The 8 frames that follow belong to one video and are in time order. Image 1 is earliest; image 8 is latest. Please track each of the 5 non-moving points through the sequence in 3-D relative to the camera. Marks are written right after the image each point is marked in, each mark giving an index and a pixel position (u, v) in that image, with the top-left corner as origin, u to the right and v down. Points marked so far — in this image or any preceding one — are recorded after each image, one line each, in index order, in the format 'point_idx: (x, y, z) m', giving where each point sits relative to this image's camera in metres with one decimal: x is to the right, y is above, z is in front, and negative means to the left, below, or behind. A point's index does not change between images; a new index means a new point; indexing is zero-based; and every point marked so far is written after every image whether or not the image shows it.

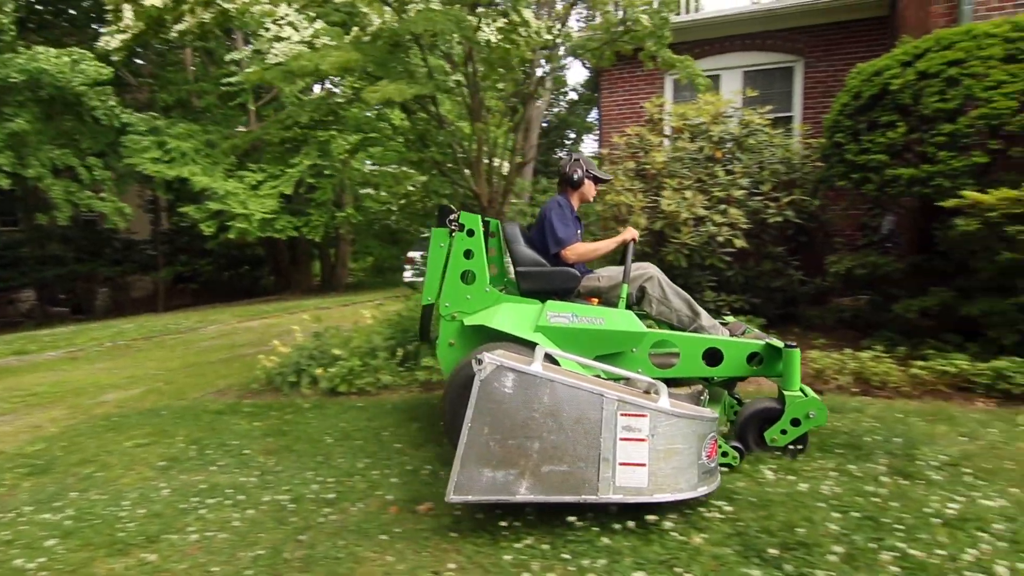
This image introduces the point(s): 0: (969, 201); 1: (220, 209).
0: (+3.9, +0.7, +4.8) m
1: (-6.5, +1.8, +12.4) m
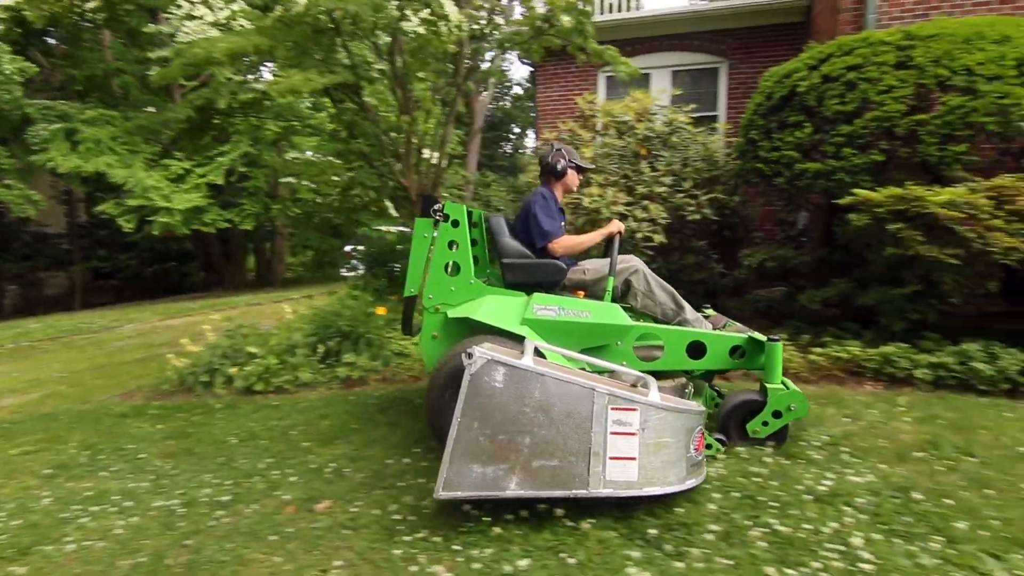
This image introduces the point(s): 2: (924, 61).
0: (+3.2, +0.8, +5.1) m
1: (-7.9, +1.8, +11.7) m
2: (+4.3, +2.4, +5.8) m
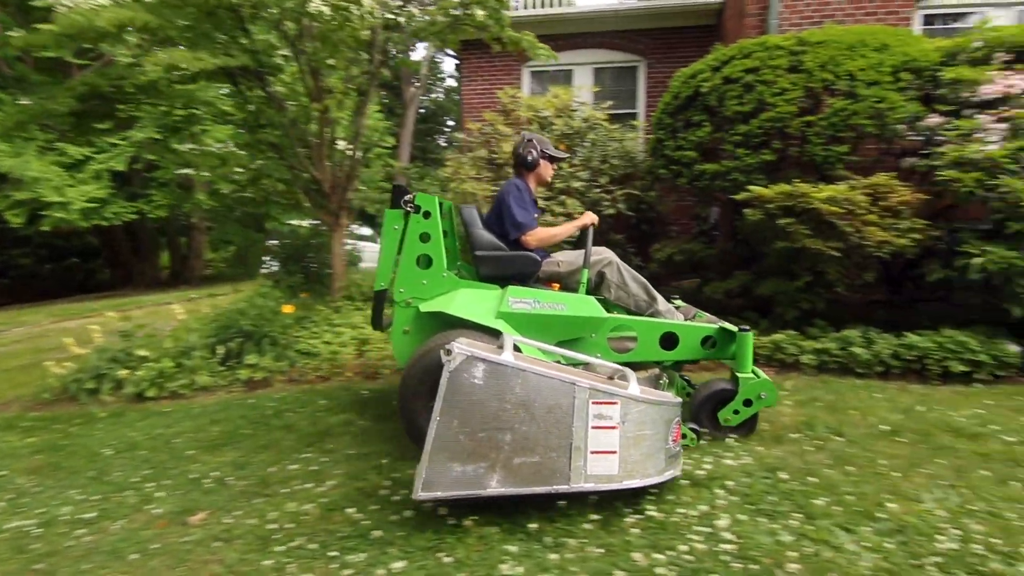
0: (+2.3, +0.9, +5.3) m
1: (-9.4, +1.8, +10.7) m
2: (+3.3, +2.5, +6.2) m
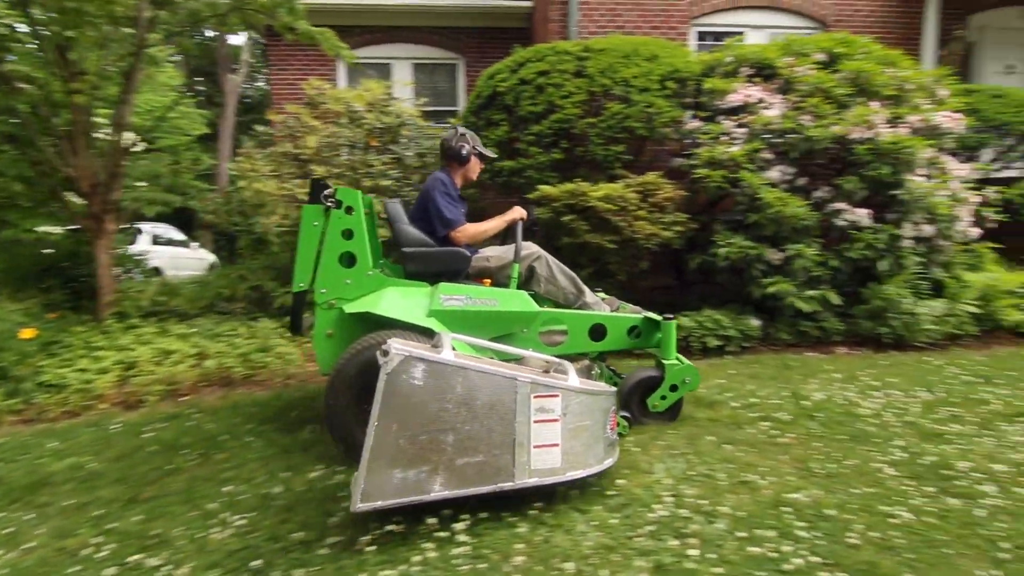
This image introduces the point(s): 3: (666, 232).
0: (+0.3, +1.0, +5.6) m
1: (-12.5, +1.3, +7.7) m
2: (+1.0, +2.6, +6.6) m
3: (+1.6, +0.6, +5.7) m
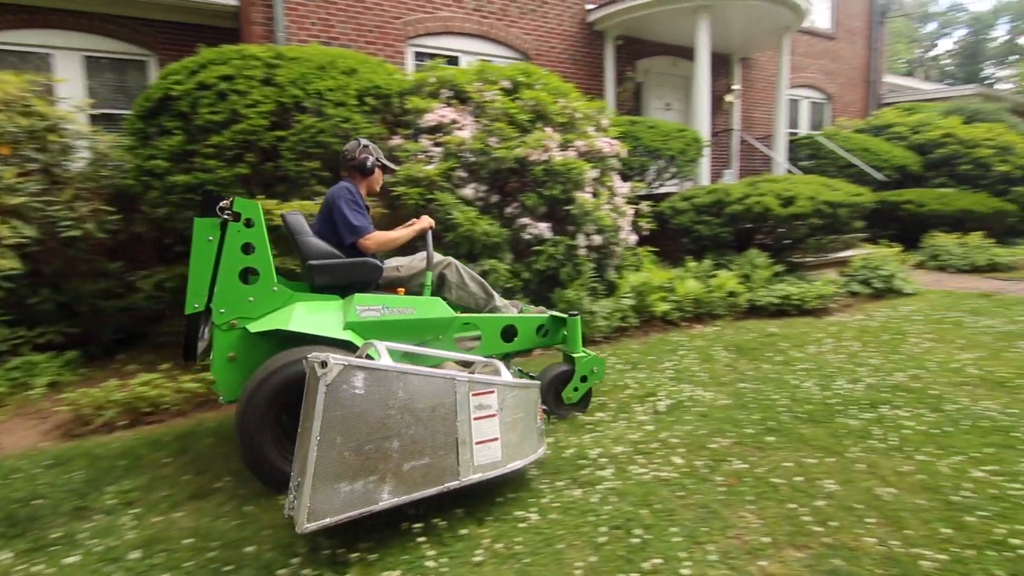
0: (-2.6, +0.7, +4.9) m
1: (-15.2, 0.0, +1.9) m
2: (-2.5, +2.3, +6.1) m
3: (-1.5, +0.4, +5.5) m
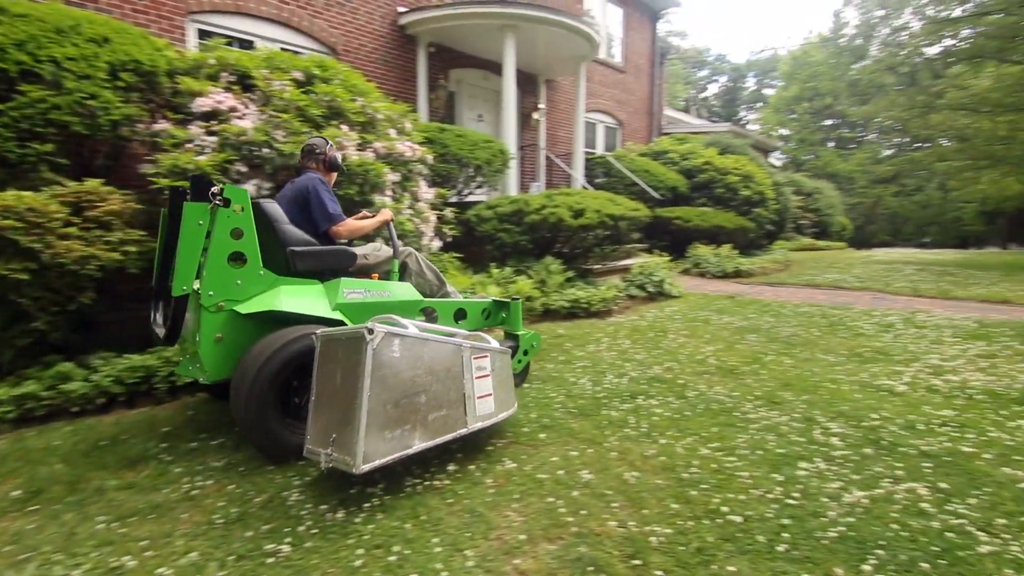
0: (-4.3, +0.6, +3.7) m
1: (-15.3, -0.1, -3.1) m
2: (-4.6, +2.2, +4.9) m
3: (-3.4, +0.3, +4.6) m
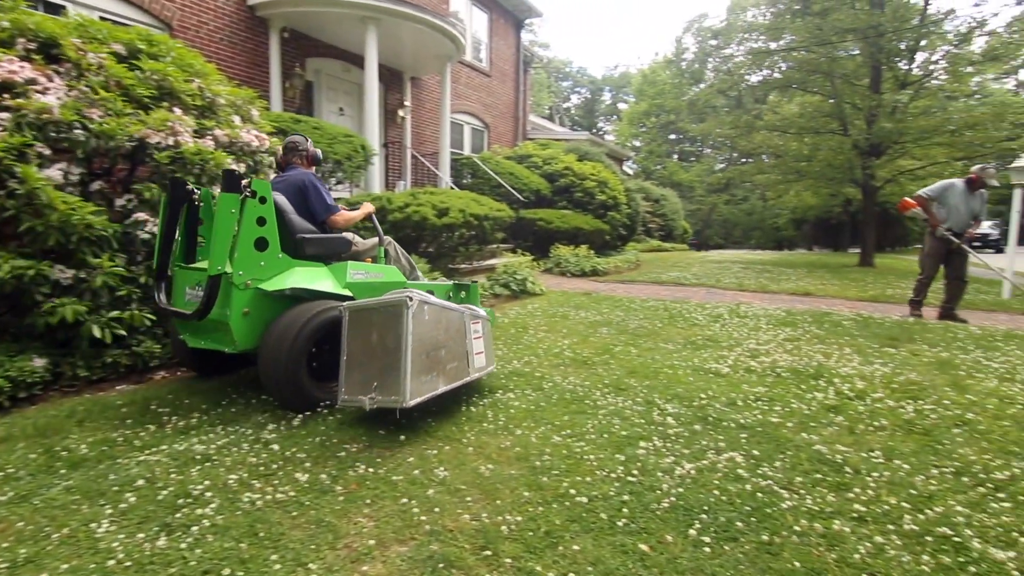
0: (-5.1, +0.6, +2.5) m
1: (-14.3, -0.3, -6.6) m
2: (-5.7, +2.2, +3.6) m
3: (-4.4, +0.3, +3.7) m
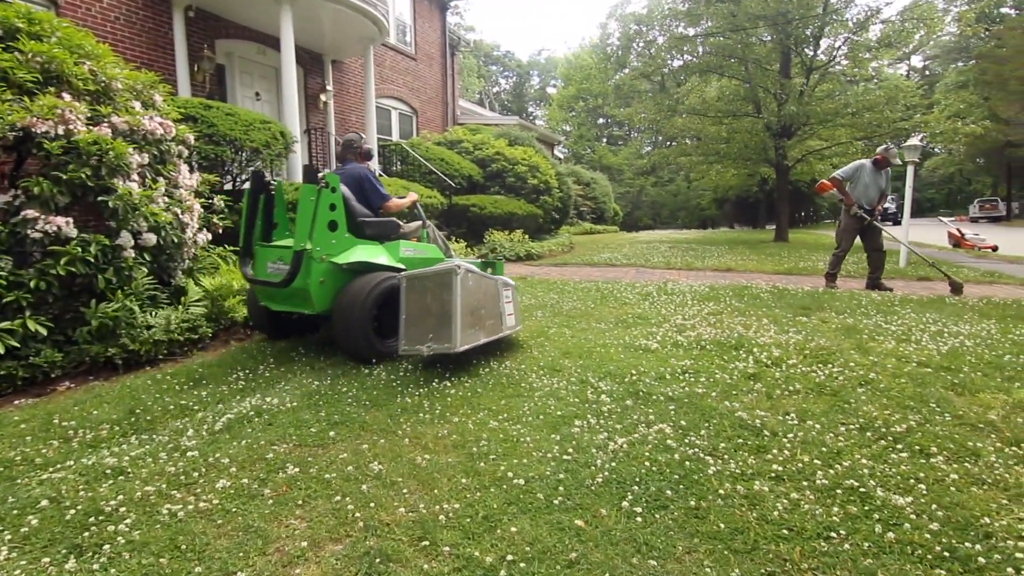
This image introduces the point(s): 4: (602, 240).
0: (-5.4, +0.4, +1.9) m
1: (-13.5, -1.1, -8.1) m
2: (-6.2, +2.0, +2.9) m
3: (-4.9, +0.2, +3.1) m
4: (+2.9, +1.5, +17.6) m
